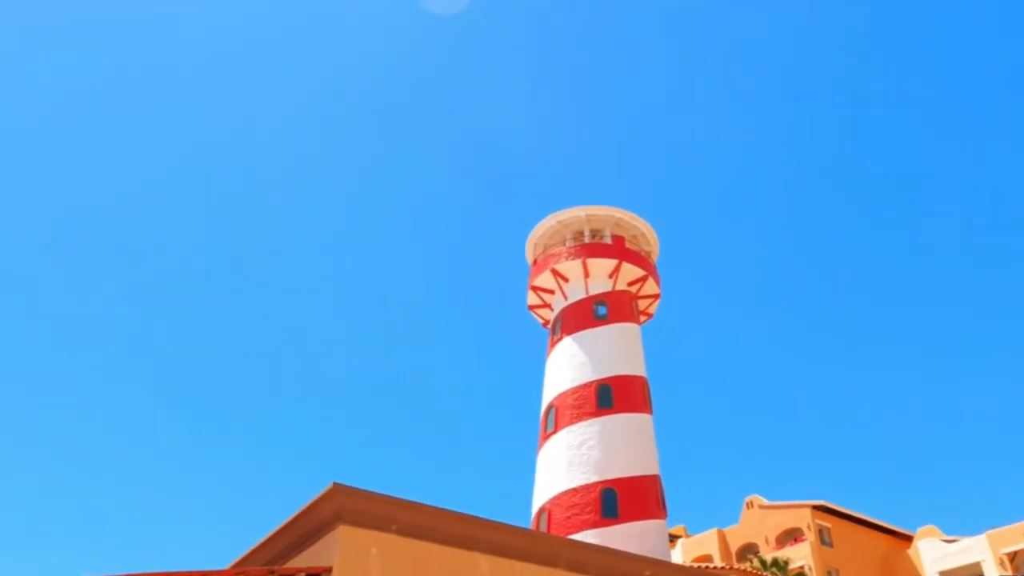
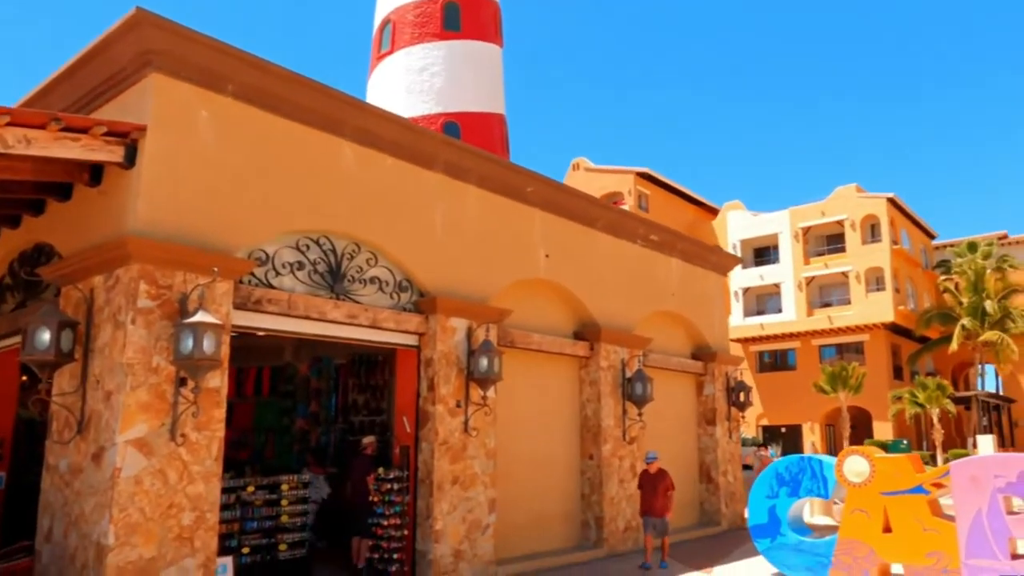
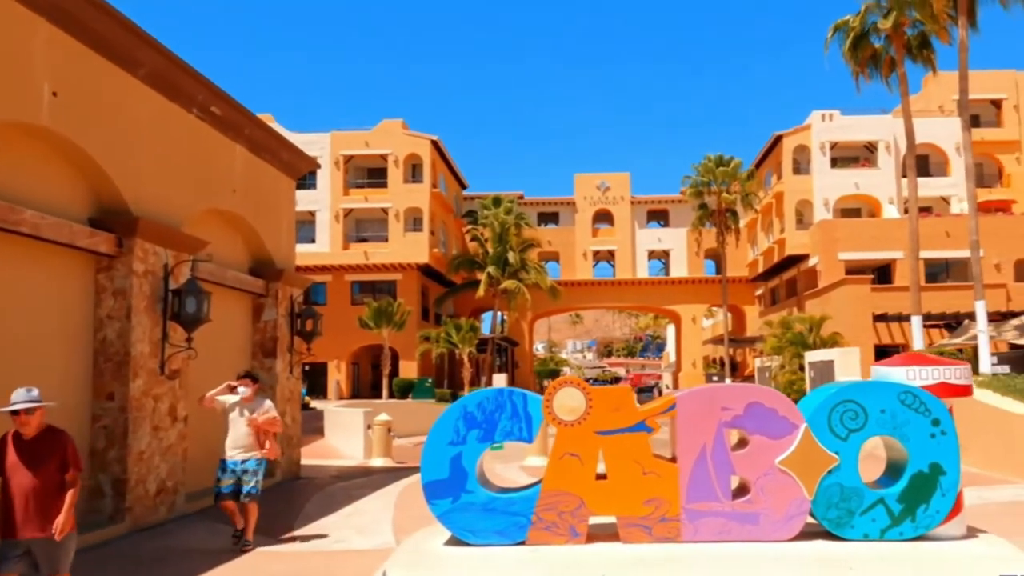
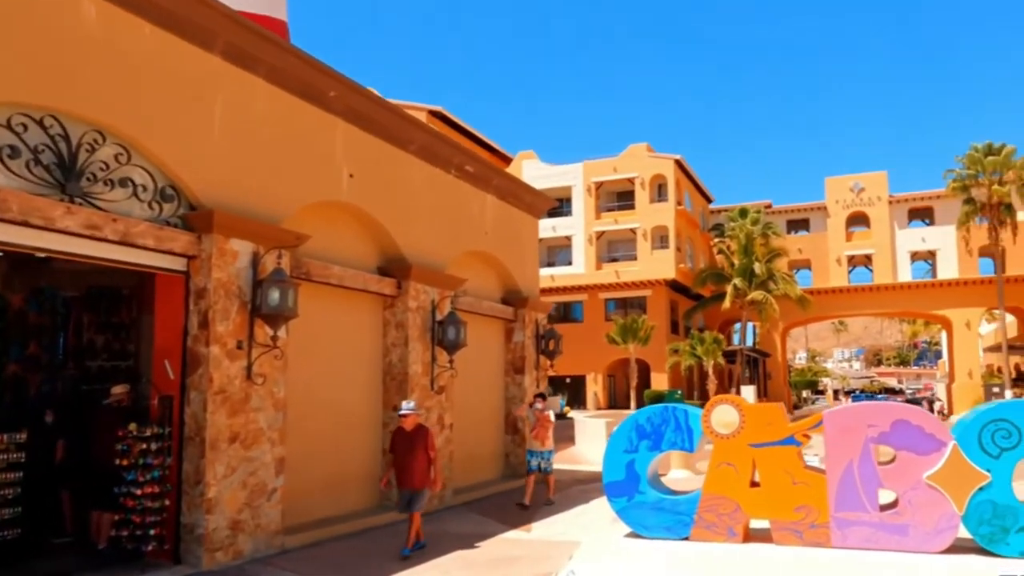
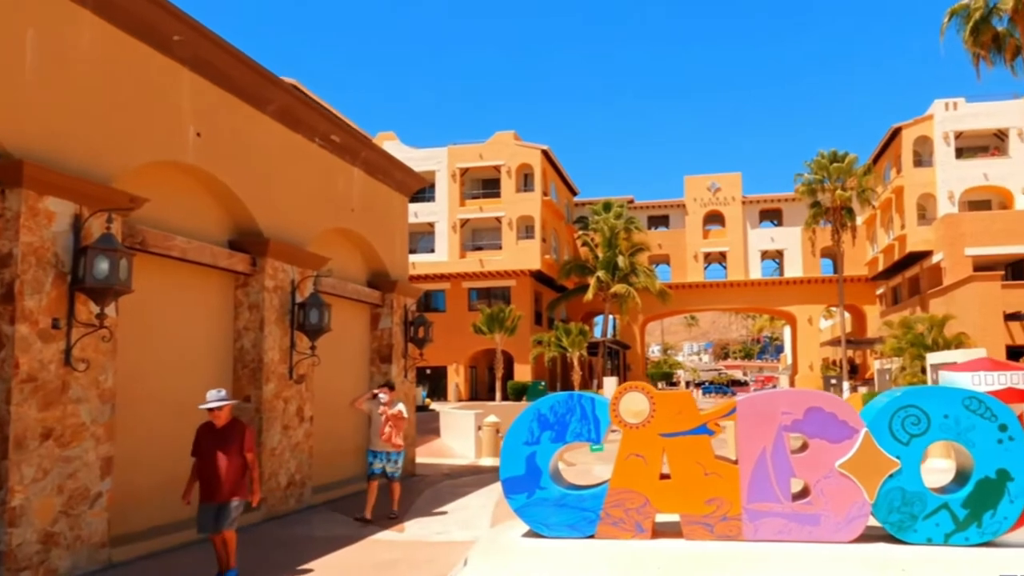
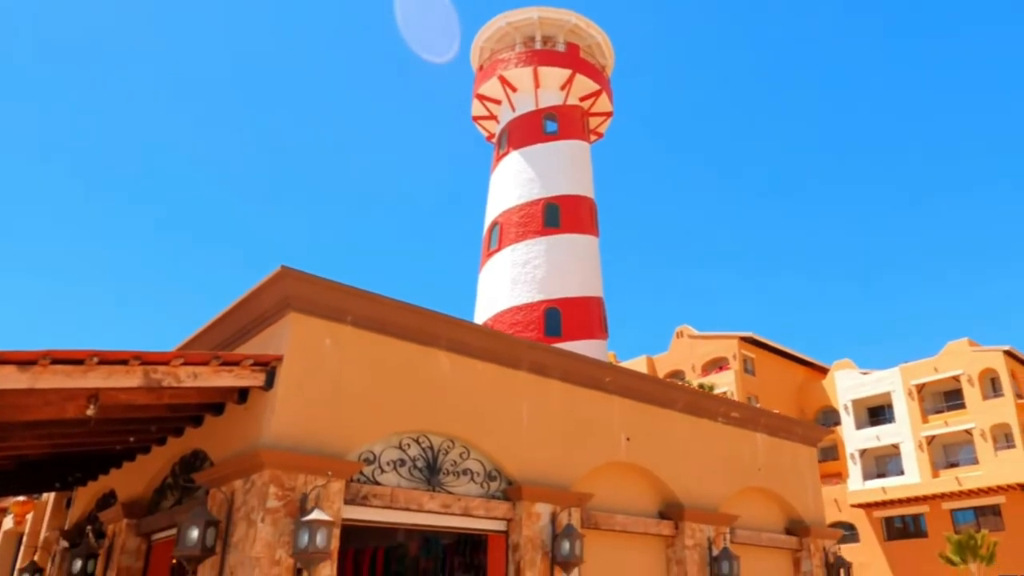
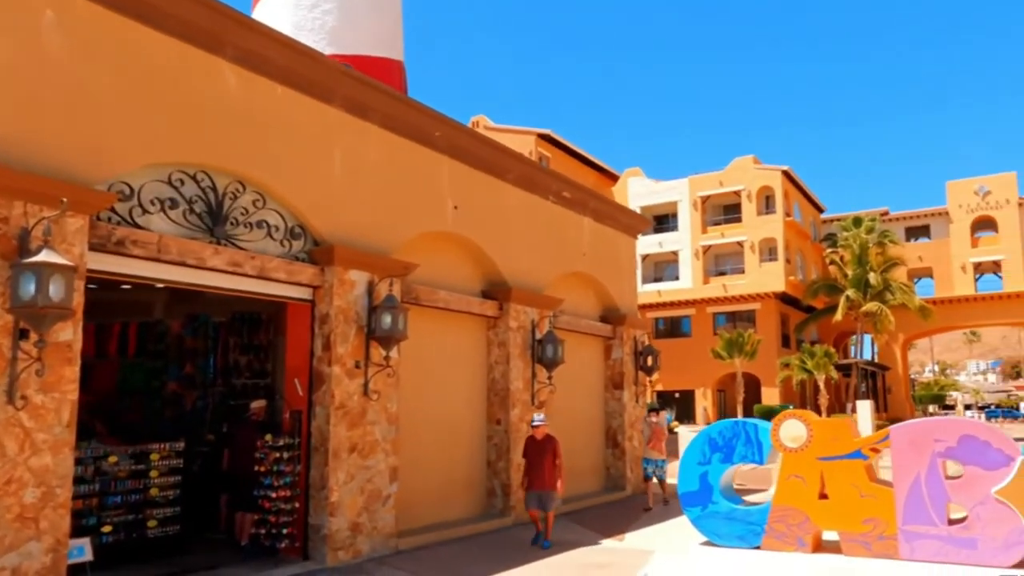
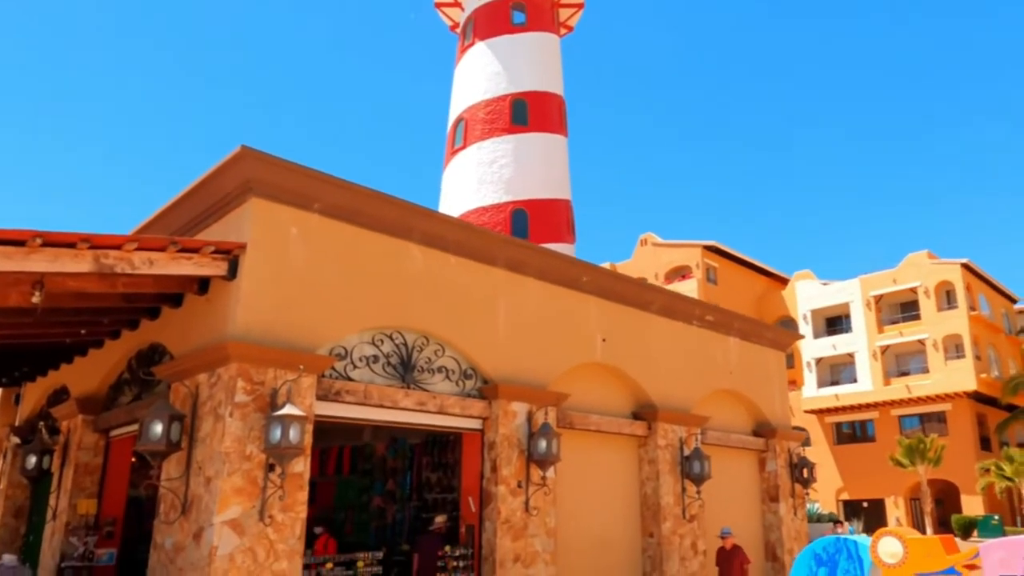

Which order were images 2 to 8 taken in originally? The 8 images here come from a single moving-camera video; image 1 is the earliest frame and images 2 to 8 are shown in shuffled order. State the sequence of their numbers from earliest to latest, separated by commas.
6, 8, 2, 7, 4, 5, 3
